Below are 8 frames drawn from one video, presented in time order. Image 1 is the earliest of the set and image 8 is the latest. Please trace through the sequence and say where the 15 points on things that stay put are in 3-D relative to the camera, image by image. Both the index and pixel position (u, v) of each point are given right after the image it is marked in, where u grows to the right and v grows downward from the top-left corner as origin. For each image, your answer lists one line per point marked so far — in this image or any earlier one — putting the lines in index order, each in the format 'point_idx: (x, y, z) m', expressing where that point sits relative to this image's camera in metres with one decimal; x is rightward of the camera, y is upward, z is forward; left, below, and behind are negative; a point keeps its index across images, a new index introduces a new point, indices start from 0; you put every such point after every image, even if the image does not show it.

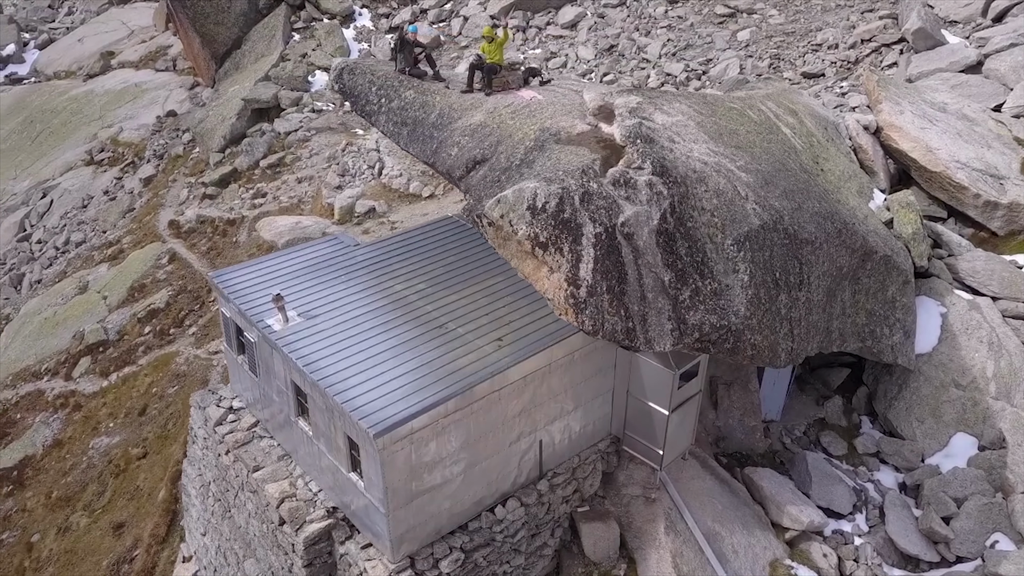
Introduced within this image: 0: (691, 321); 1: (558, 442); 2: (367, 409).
0: (+1.4, -0.3, +5.9) m
1: (+0.6, -1.8, +8.6) m
2: (-1.4, -1.2, +6.9) m
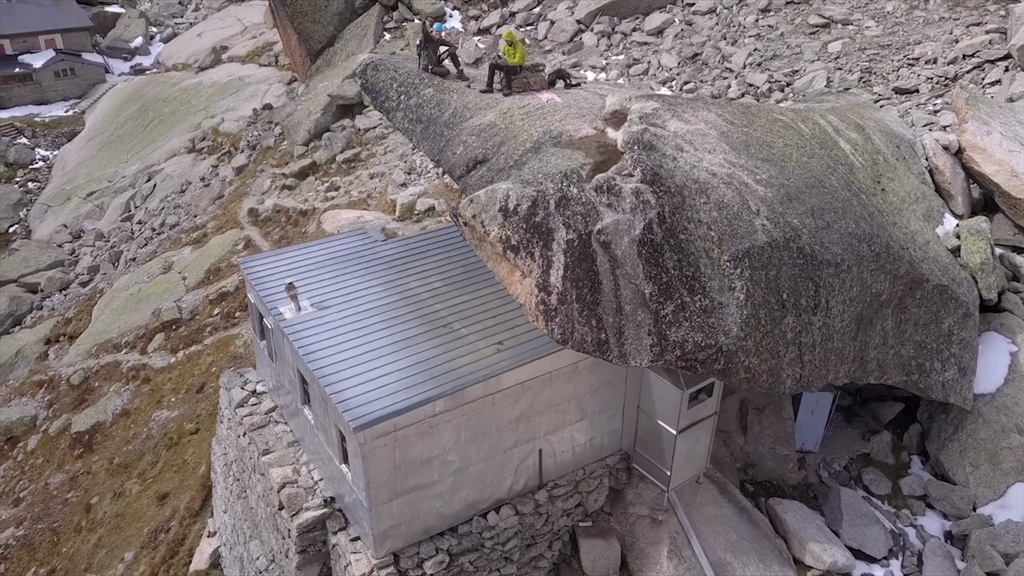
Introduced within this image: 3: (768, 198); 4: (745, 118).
0: (+1.2, -0.4, +5.6) m
1: (+0.6, -1.9, +8.4) m
2: (-1.5, -1.1, +7.0) m
3: (+2.4, +0.8, +6.8) m
4: (+2.9, +2.1, +8.9) m
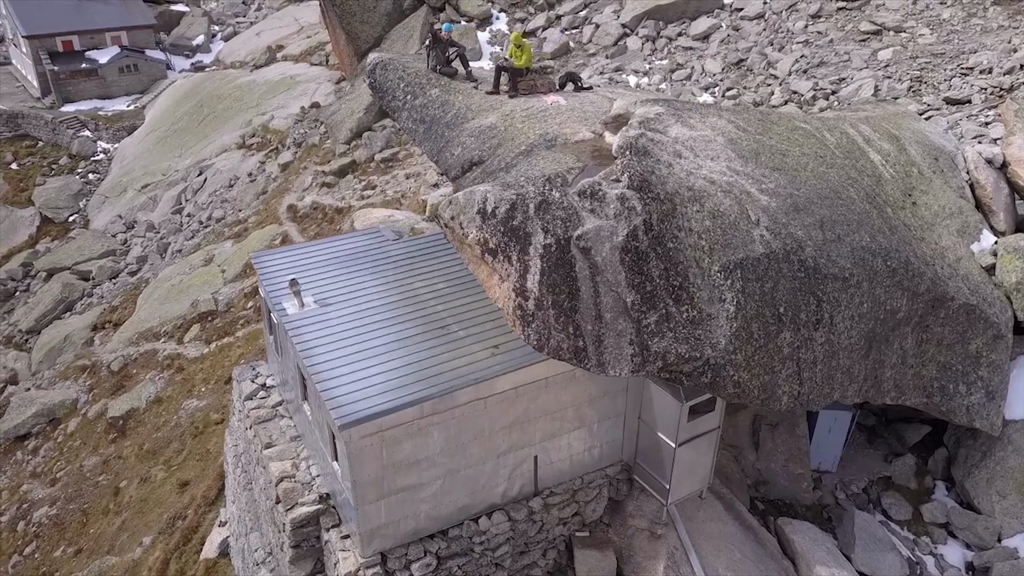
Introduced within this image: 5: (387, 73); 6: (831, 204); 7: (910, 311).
0: (+1.1, -0.5, +5.5) m
1: (+0.5, -2.0, +8.3) m
2: (-1.6, -1.1, +7.0) m
3: (+2.4, +0.7, +6.5) m
4: (+3.0, +1.9, +8.6) m
5: (-1.5, +2.5, +8.5) m
6: (+3.3, +0.9, +7.6) m
7: (+4.5, -0.3, +8.1) m
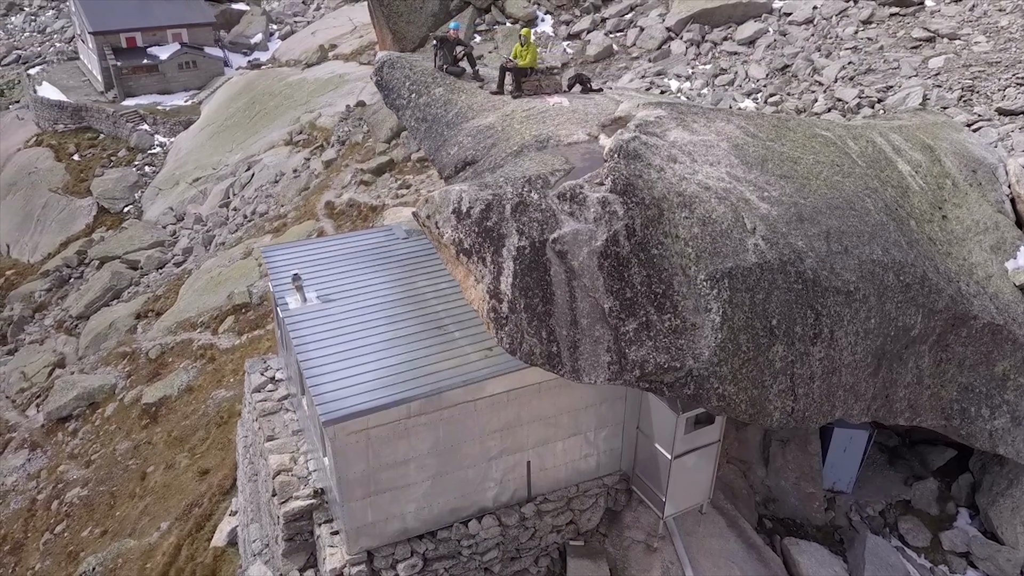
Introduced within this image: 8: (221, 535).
0: (+0.9, -0.5, +5.3) m
1: (+0.4, -2.0, +8.2) m
2: (-1.7, -1.1, +7.0) m
3: (+2.3, +0.6, +6.3) m
4: (+3.1, +1.8, +8.4) m
5: (-1.4, +2.5, +8.5) m
6: (+3.3, +0.7, +7.3) m
7: (+4.4, -0.4, +7.7) m
8: (-5.1, -4.4, +12.8) m
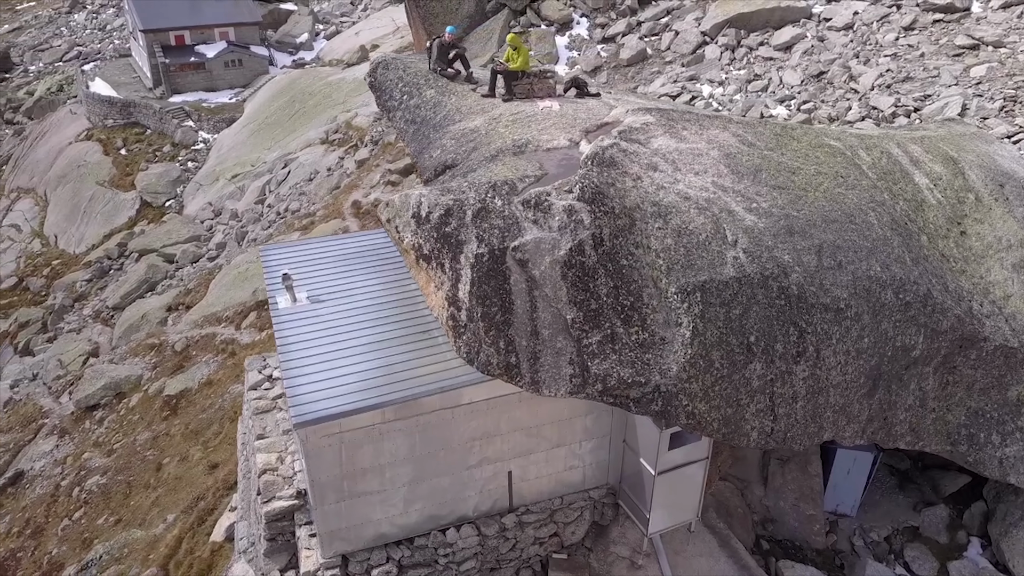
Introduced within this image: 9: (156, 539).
0: (+0.6, -0.6, +5.2) m
1: (+0.3, -2.1, +8.0) m
2: (-2.0, -1.1, +6.9) m
3: (+2.1, +0.5, +6.1) m
4: (+3.0, +1.7, +8.1) m
5: (-1.4, +2.5, +8.4) m
6: (+3.2, +0.6, +7.0) m
7: (+4.3, -0.6, +7.4) m
8: (-5.2, -4.3, +12.9) m
9: (-6.5, -4.6, +13.3) m
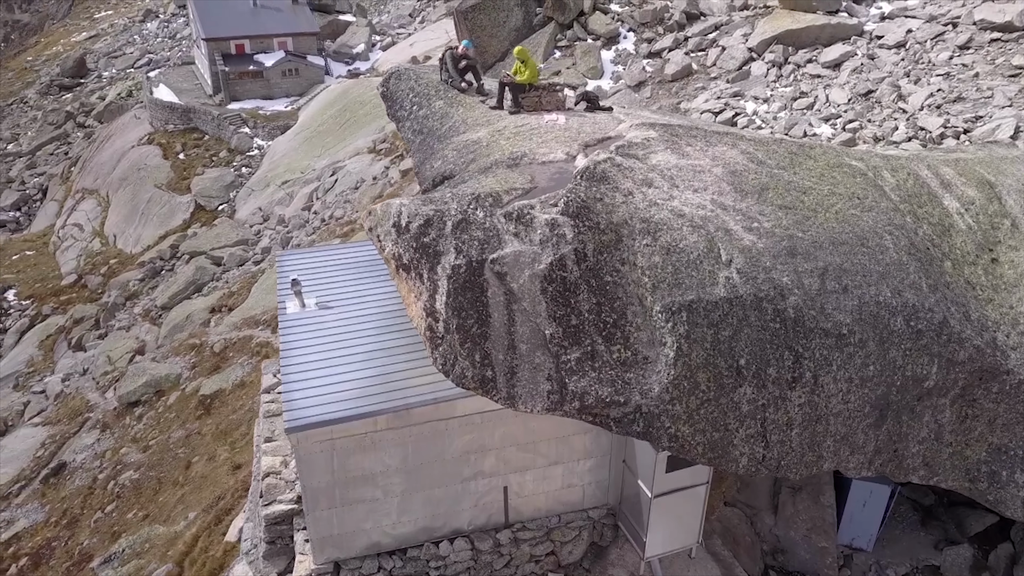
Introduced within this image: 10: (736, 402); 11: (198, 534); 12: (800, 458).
0: (+0.4, -0.7, +5.1) m
1: (+0.2, -2.2, +7.9) m
2: (-2.0, -1.1, +7.0) m
3: (+2.0, +0.3, +5.9) m
4: (+3.1, +1.4, +7.9) m
5: (-1.3, +2.4, +8.5) m
6: (+3.1, +0.3, +6.8) m
7: (+4.2, -0.9, +7.1) m
8: (-5.0, -4.3, +13.1) m
9: (-6.3, -4.6, +13.6) m
10: (+1.7, -0.9, +5.5) m
11: (-5.8, -4.5, +13.4) m
12: (+2.4, -1.4, +6.1) m
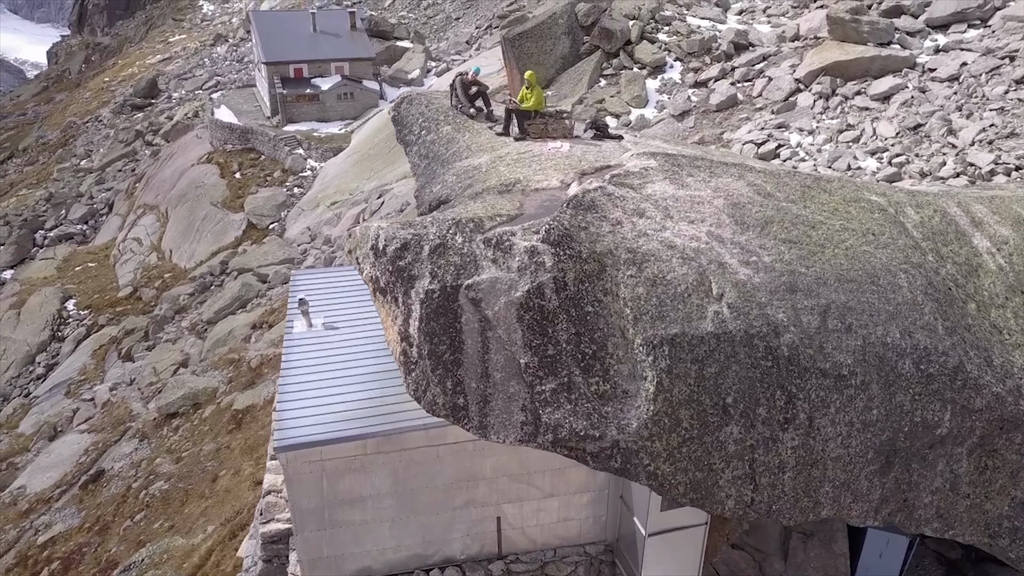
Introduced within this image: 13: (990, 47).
0: (+0.2, -0.9, +5.0) m
1: (+0.1, -2.5, +7.7) m
2: (-2.1, -1.3, +7.0) m
3: (+1.9, 0.0, +5.7) m
4: (+3.1, +1.0, +7.7) m
5: (-1.2, +2.1, +8.6) m
6: (+3.1, 0.0, +6.5) m
7: (+4.1, -1.3, +6.7) m
8: (-4.8, -4.7, +13.1) m
9: (-6.1, -4.9, +13.7) m
10: (+1.6, -1.1, +5.3) m
11: (-5.6, -4.8, +13.5) m
12: (+2.3, -1.7, +5.9) m
13: (+9.9, +5.0, +15.2) m
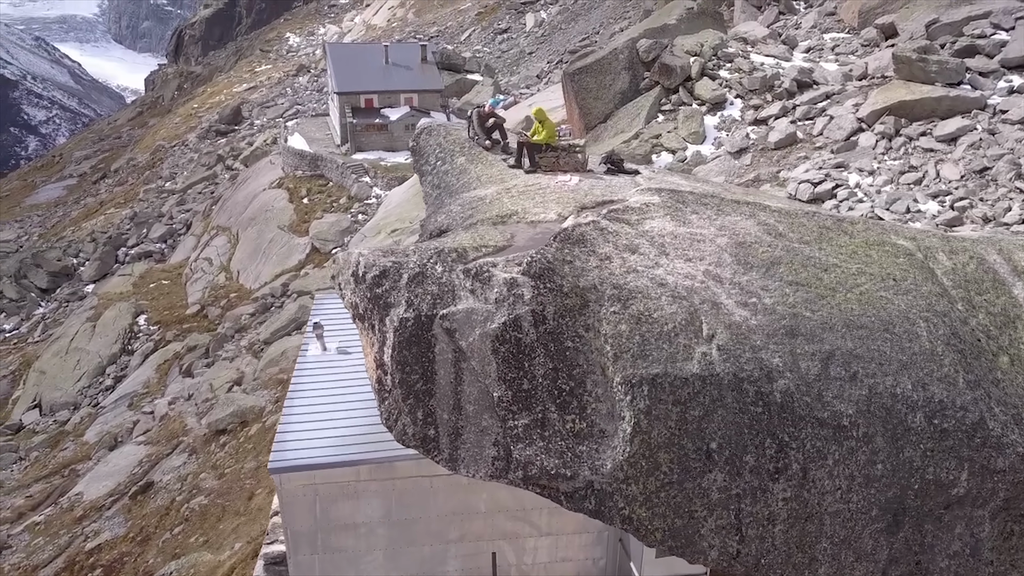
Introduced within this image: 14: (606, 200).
0: (0.0, -1.1, +4.9) m
1: (+0.1, -2.9, +7.6) m
2: (-2.1, -1.6, +7.1) m
3: (+1.8, -0.3, +5.6) m
4: (+3.2, +0.6, +7.4) m
5: (-0.9, +1.8, +8.7) m
6: (+3.0, -0.4, +6.2) m
7: (+4.0, -1.7, +6.3) m
8: (-4.5, -5.1, +13.3) m
9: (-5.7, -5.3, +13.9) m
10: (+1.4, -1.4, +5.1) m
11: (-5.3, -5.2, +13.7) m
12: (+2.1, -2.1, +5.6) m
13: (+10.7, +4.0, +14.5) m
14: (+0.8, +0.8, +6.8) m
